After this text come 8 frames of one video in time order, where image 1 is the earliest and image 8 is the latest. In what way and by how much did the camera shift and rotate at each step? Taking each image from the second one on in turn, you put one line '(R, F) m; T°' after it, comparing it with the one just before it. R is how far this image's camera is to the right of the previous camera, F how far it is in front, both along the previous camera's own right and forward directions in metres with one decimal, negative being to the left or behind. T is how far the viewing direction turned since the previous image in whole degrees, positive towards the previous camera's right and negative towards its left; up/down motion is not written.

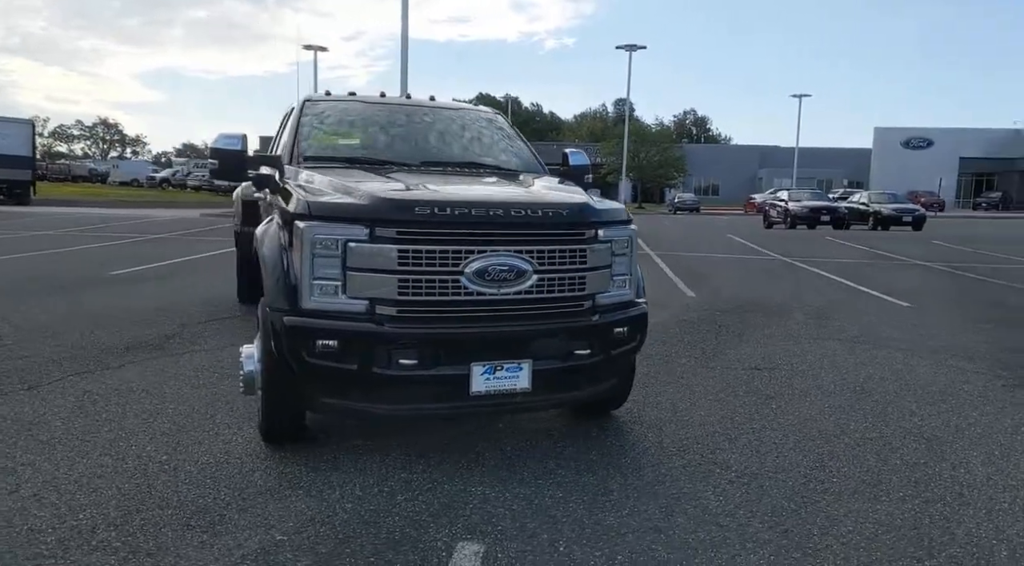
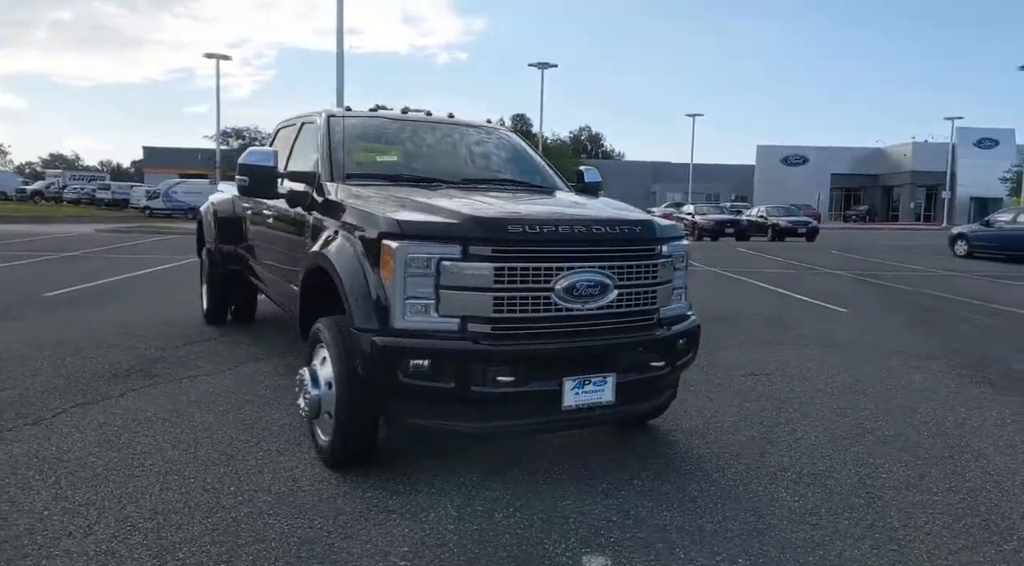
(-1.0, 0.0) m; +8°
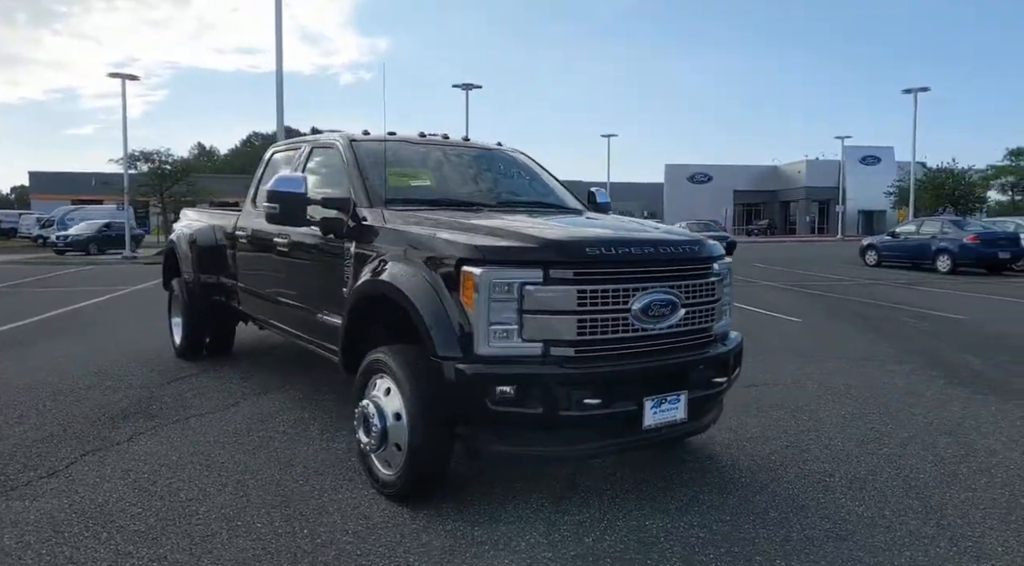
(-0.8, +0.1) m; +7°
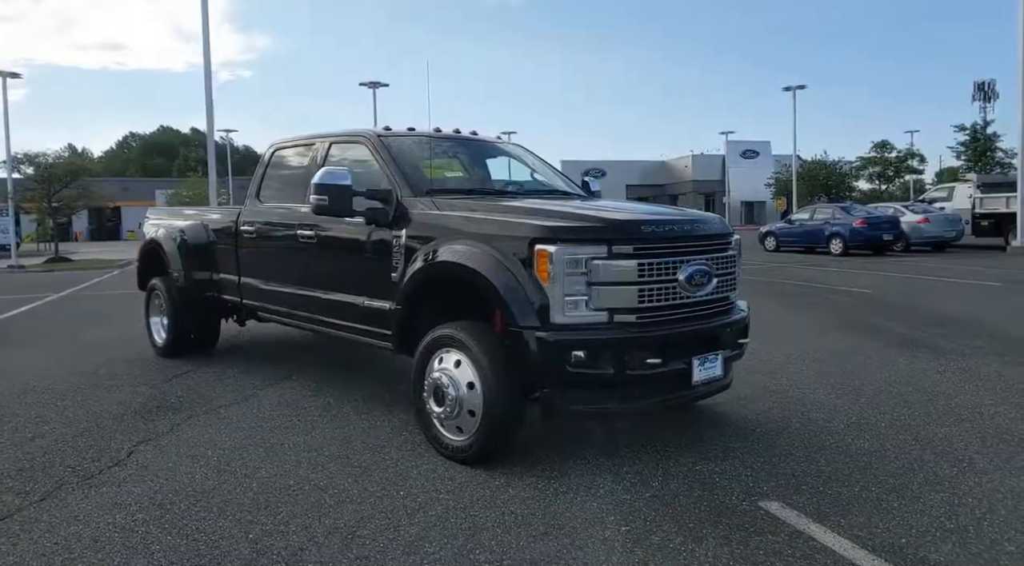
(-0.9, -0.3) m; +8°
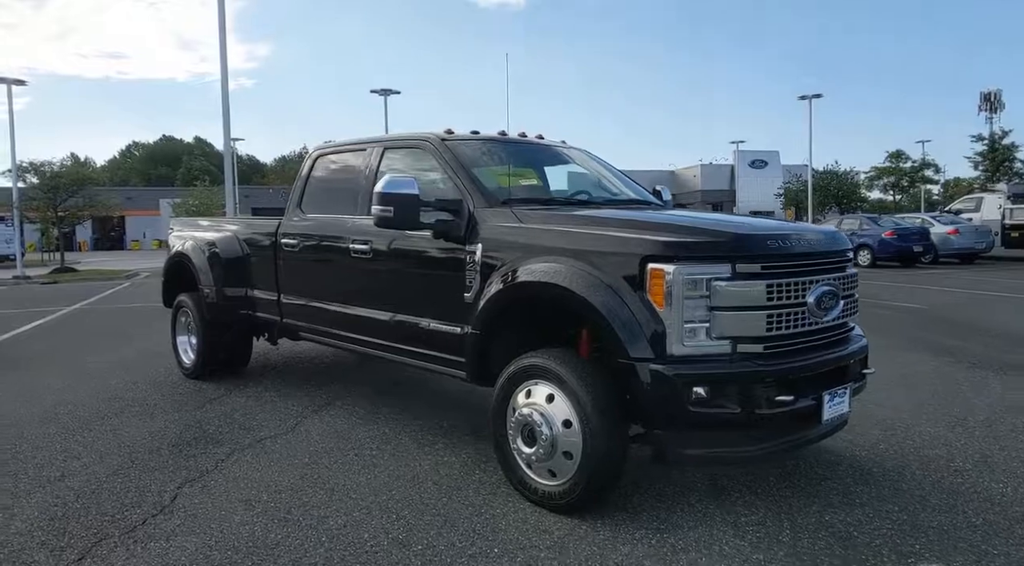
(-0.5, +0.5) m; 0°
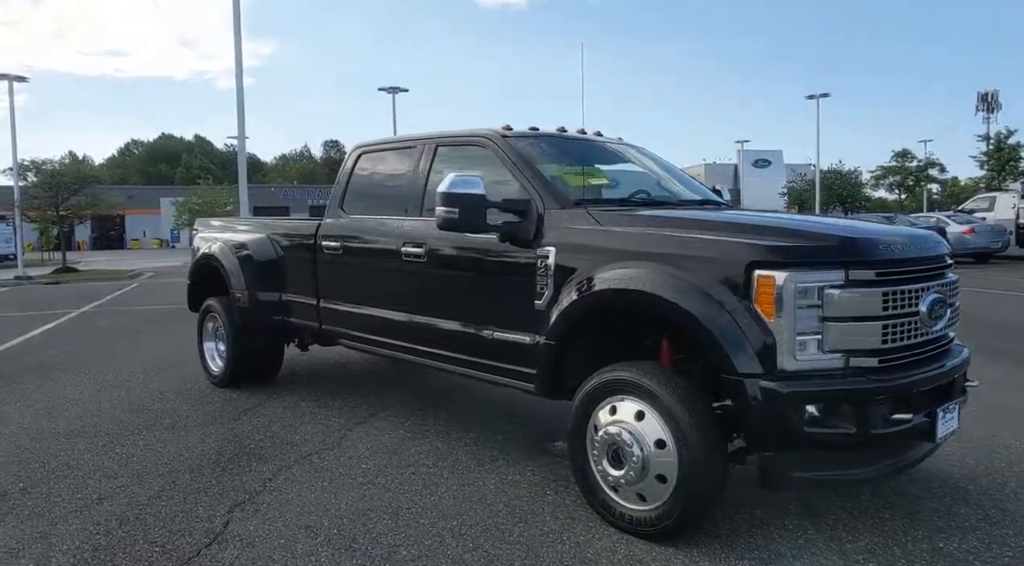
(-0.4, +0.3) m; 0°
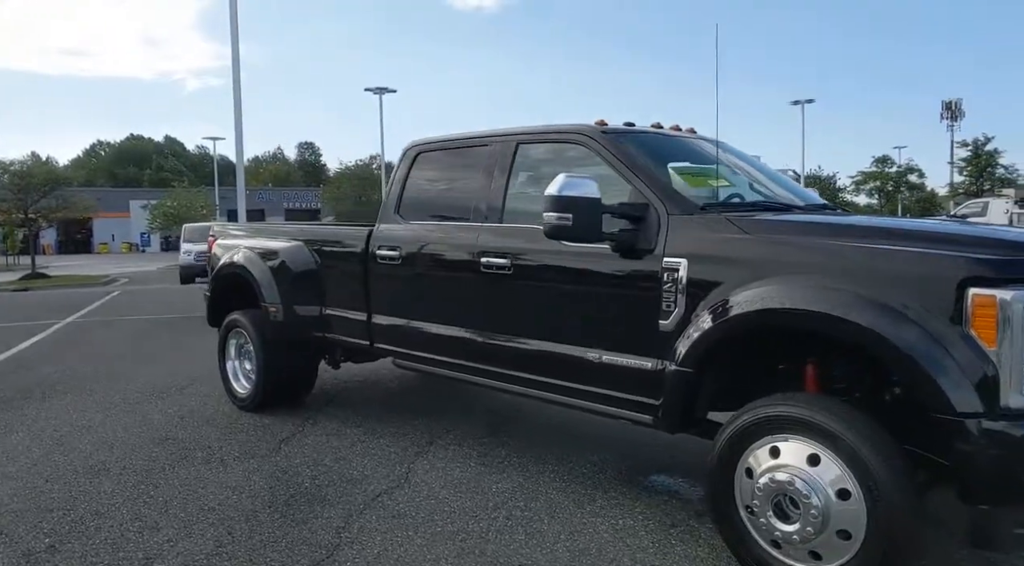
(-0.7, +0.6) m; +2°
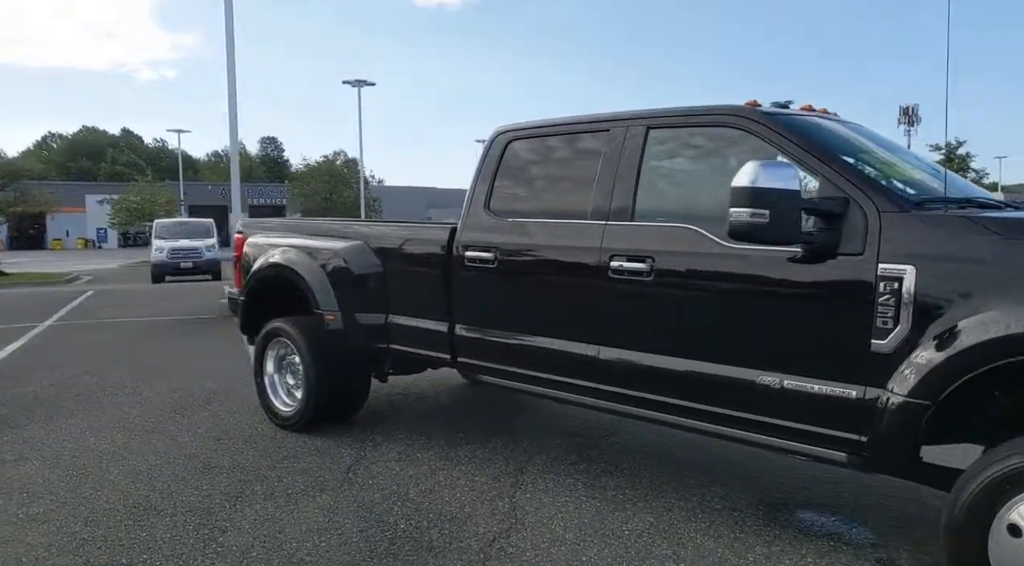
(-0.8, +0.6) m; +3°
